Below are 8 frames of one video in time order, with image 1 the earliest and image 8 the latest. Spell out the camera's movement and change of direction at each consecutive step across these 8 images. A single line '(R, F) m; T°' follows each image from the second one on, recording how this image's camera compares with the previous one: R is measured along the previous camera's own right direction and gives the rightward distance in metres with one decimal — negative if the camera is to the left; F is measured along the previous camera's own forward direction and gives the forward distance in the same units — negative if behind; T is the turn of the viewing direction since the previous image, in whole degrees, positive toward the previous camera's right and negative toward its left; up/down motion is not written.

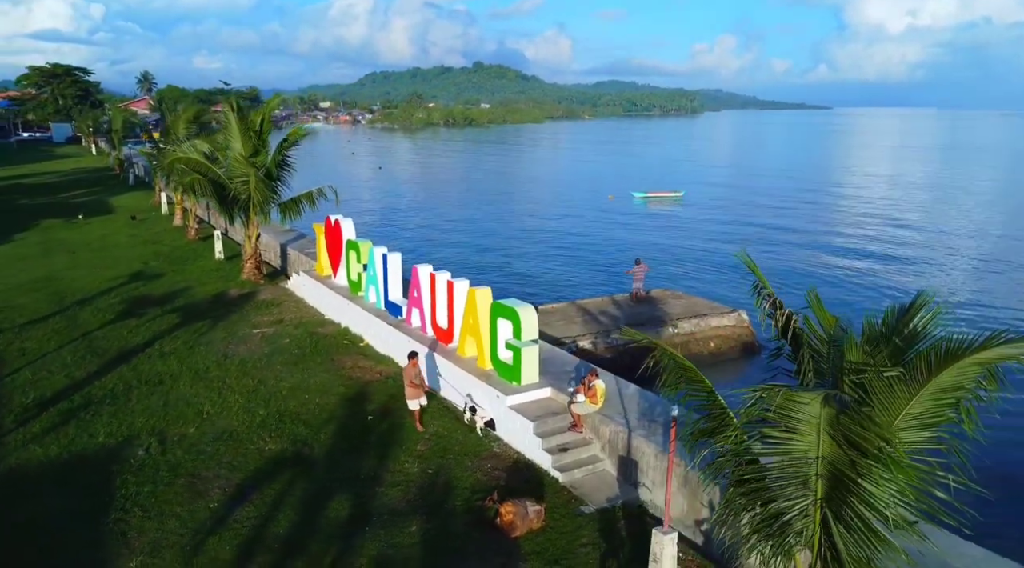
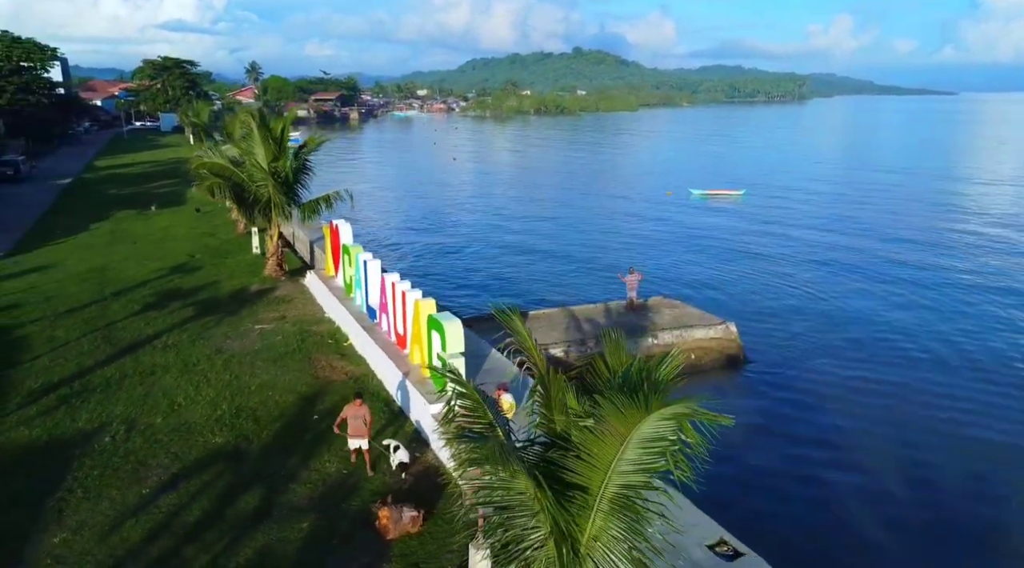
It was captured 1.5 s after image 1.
(+2.5, -0.5) m; -7°
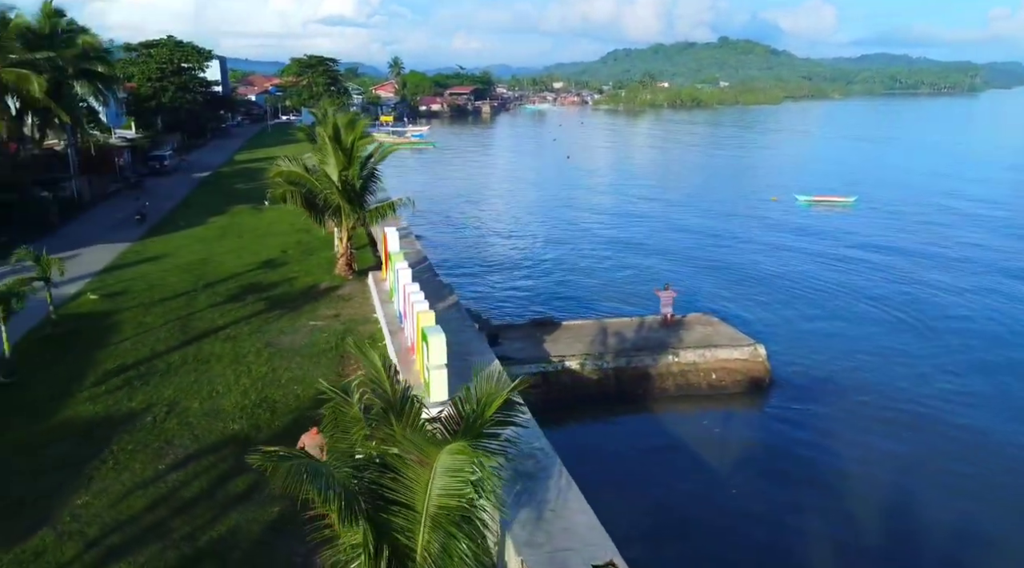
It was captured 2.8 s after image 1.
(+2.5, -0.6) m; -10°
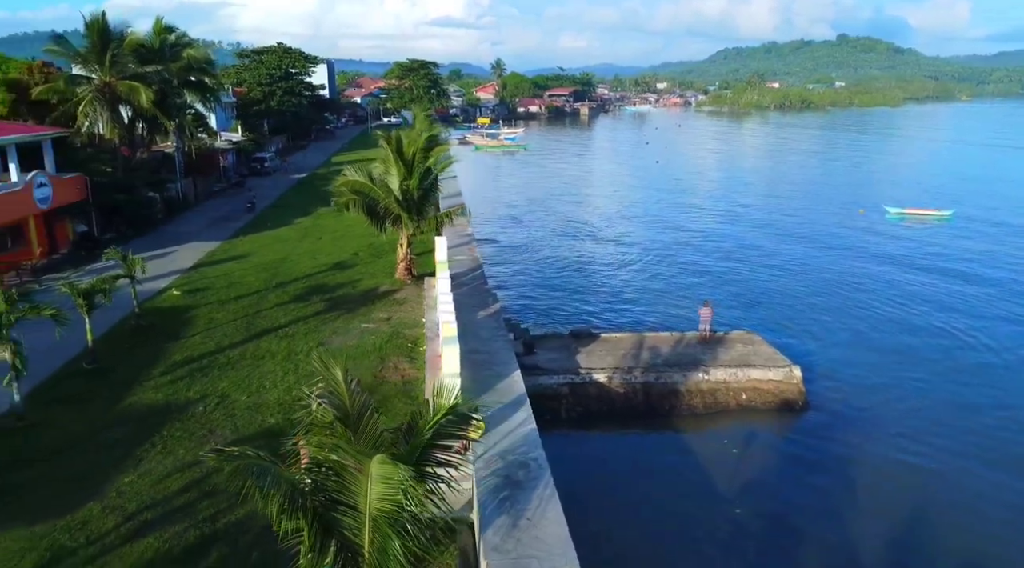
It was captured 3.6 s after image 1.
(+1.5, -0.6) m; -8°
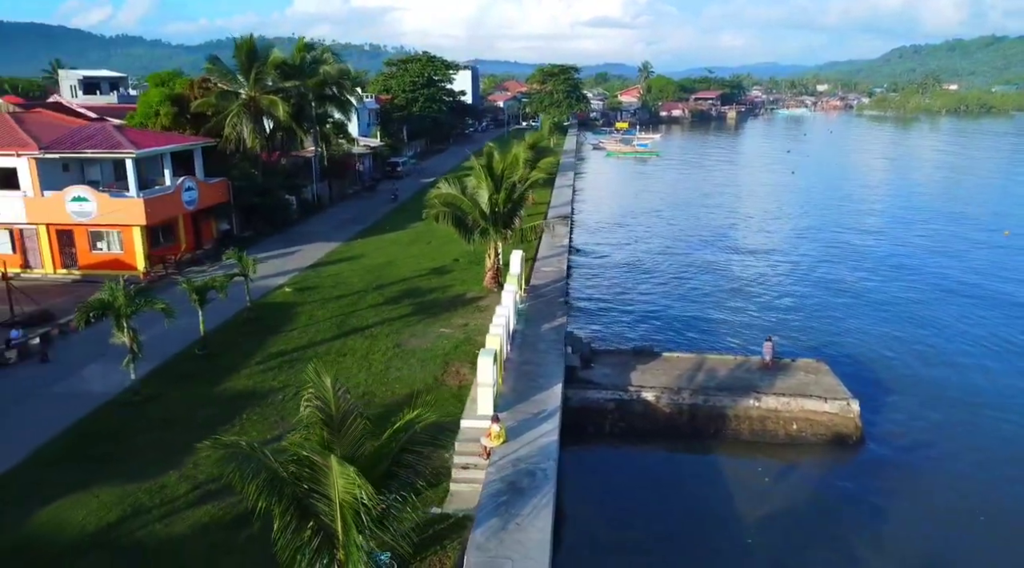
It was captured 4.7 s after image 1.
(+2.1, -0.8) m; -11°
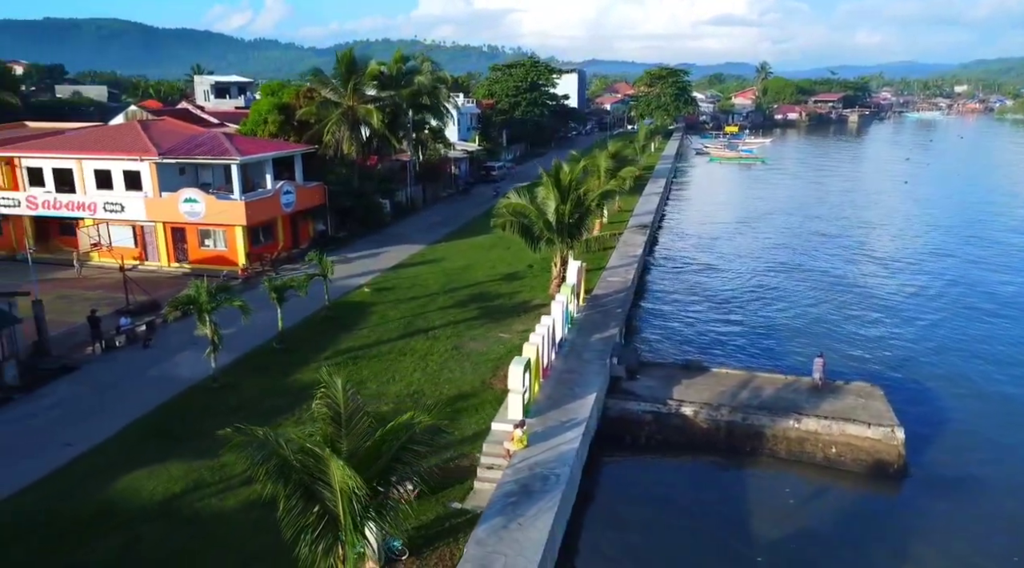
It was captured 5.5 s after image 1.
(+1.6, -0.8) m; -8°
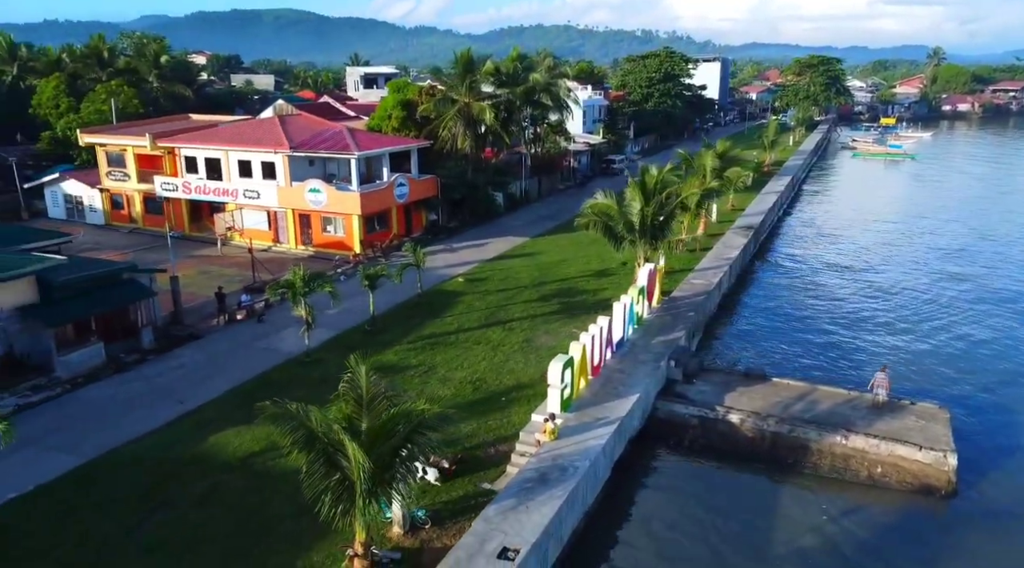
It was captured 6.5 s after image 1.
(+2.2, -1.0) m; -11°
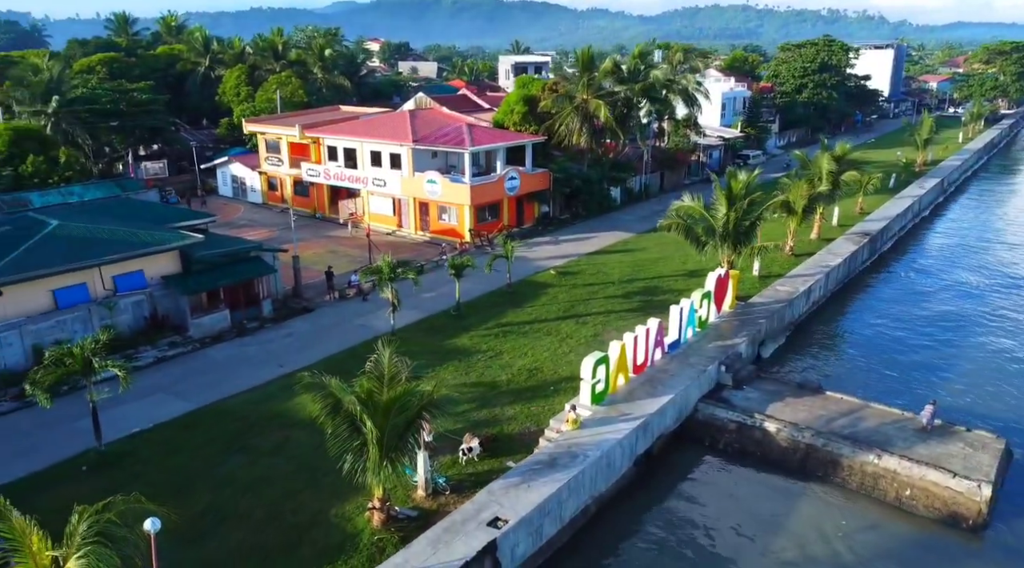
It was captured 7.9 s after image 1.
(+2.9, -1.3) m; -12°
